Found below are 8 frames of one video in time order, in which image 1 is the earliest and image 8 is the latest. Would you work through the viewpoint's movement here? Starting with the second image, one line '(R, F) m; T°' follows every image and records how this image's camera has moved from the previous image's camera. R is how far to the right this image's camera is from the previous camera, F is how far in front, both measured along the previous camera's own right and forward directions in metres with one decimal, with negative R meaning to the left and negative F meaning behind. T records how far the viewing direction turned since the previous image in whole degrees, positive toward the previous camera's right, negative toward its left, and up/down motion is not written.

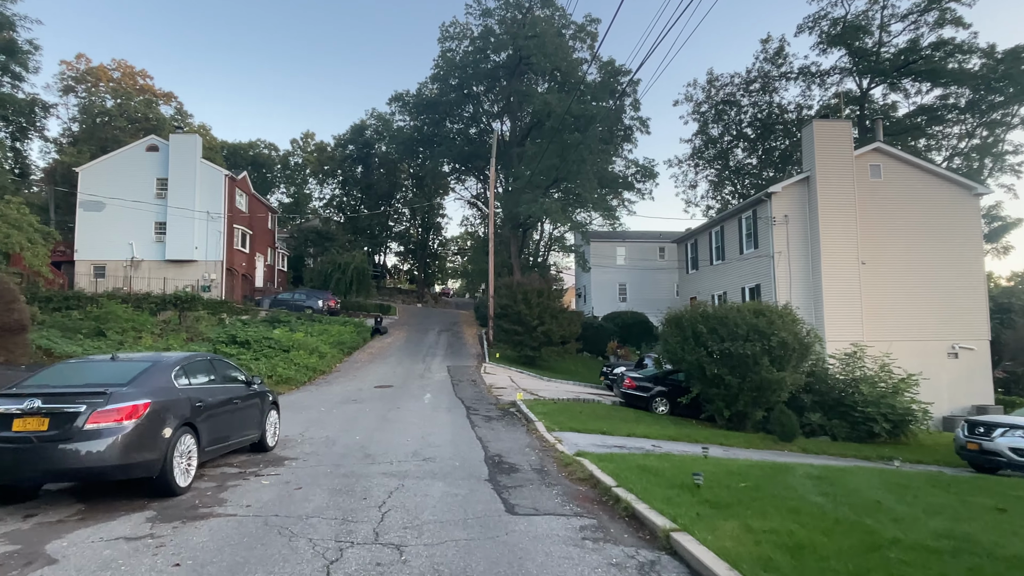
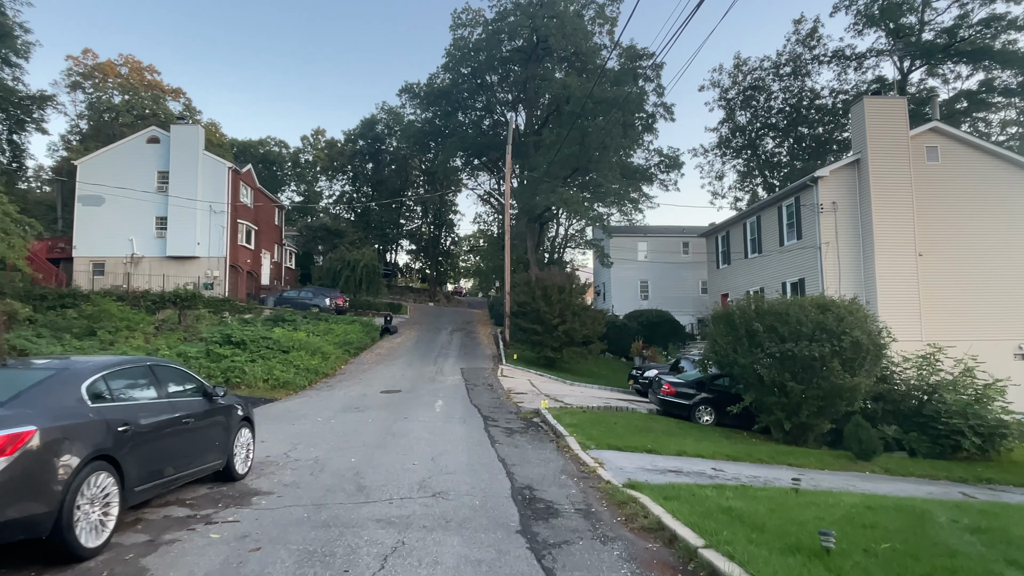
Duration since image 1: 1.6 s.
(-0.3, +2.1) m; -1°
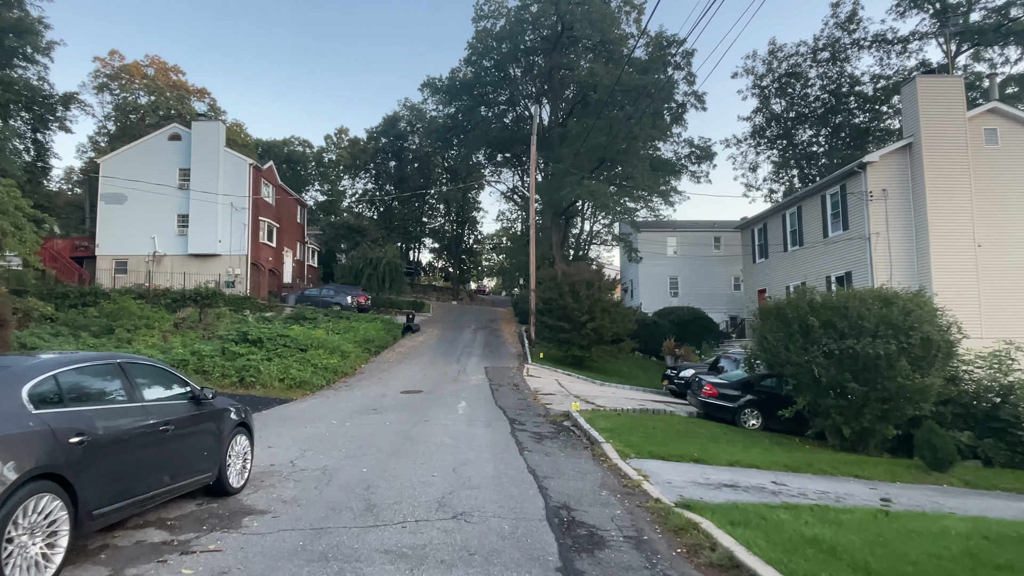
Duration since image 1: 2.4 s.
(-0.1, +1.1) m; -2°
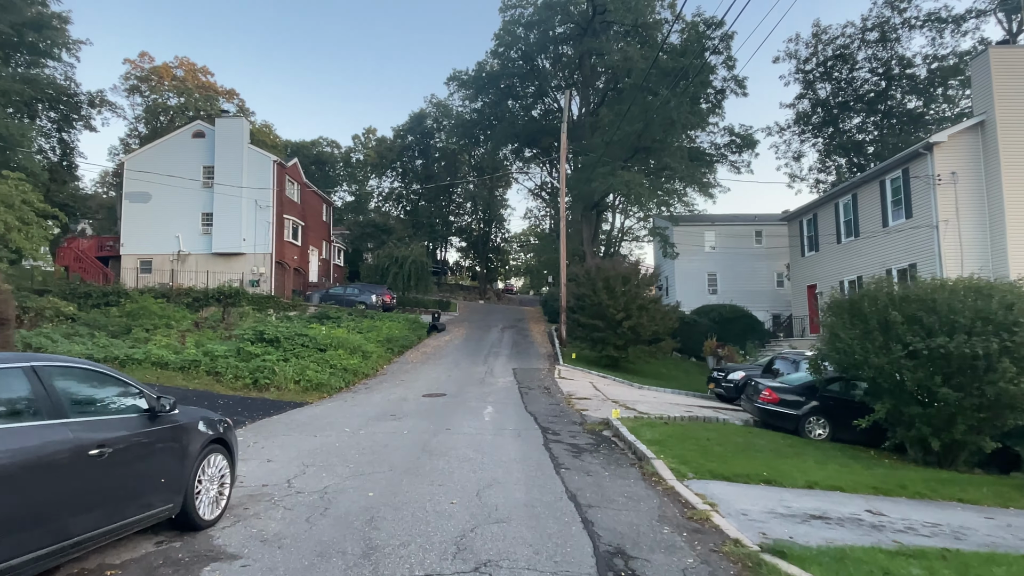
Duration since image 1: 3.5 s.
(-0.1, +1.4) m; -3°
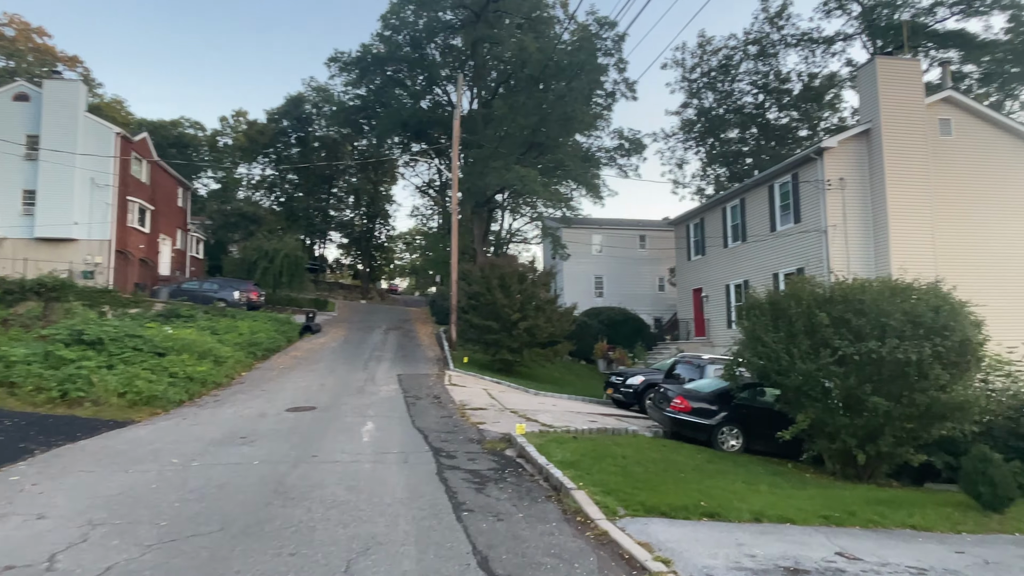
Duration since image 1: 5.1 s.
(-0.1, +1.9) m; +11°
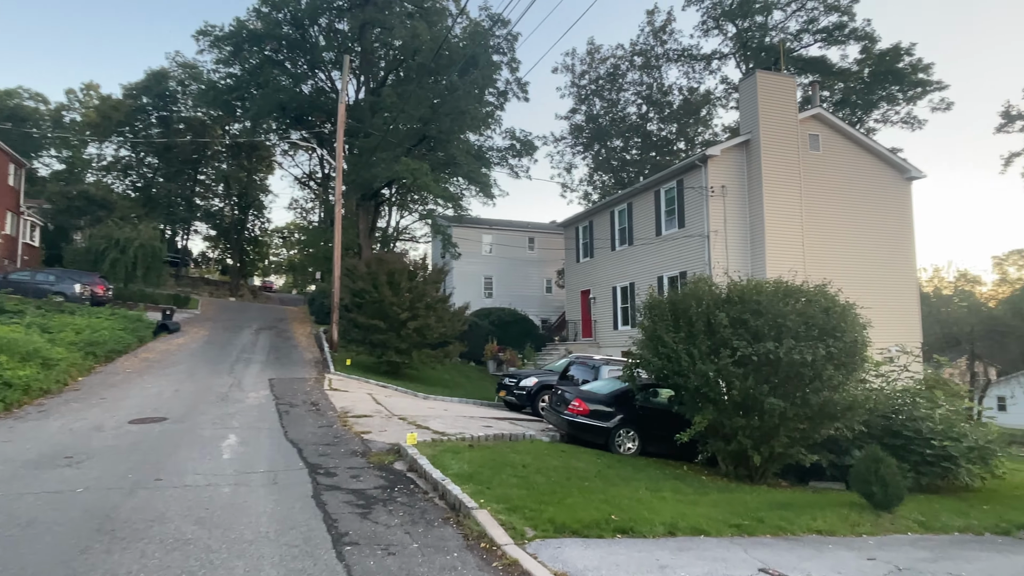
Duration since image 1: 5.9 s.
(-0.1, +0.9) m; +11°
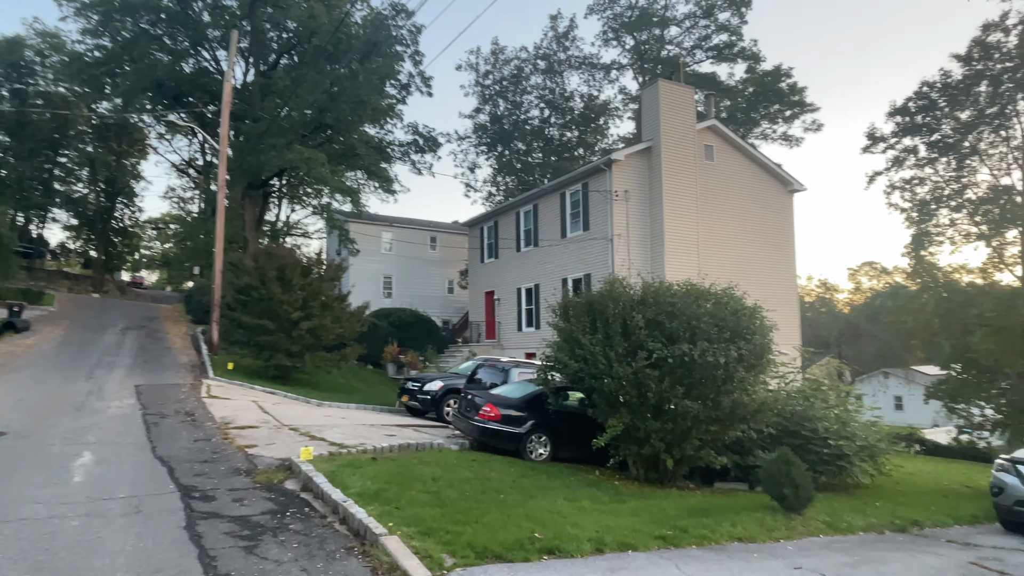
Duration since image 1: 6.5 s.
(-0.2, +0.7) m; +9°
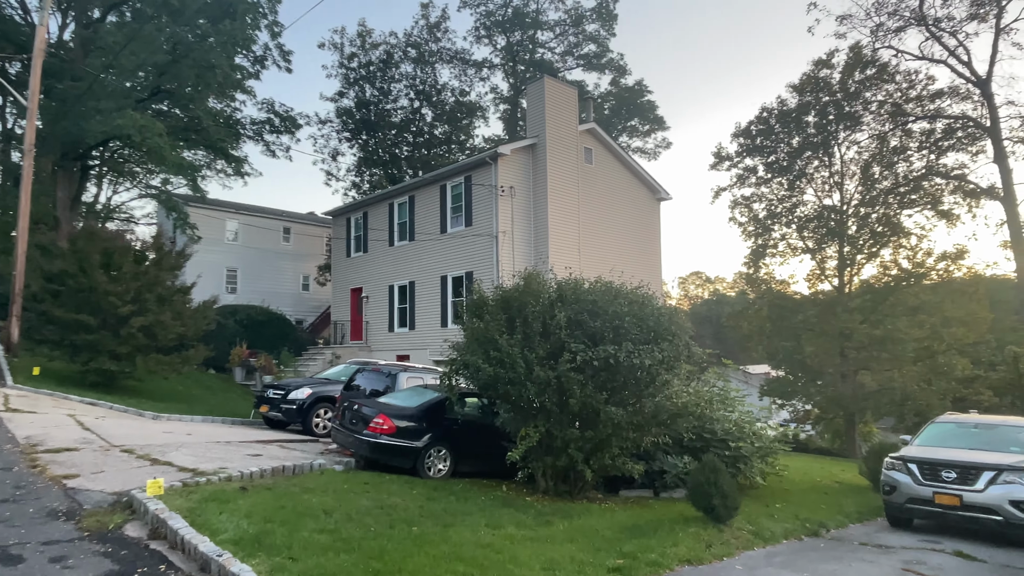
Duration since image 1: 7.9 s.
(-0.7, +1.2) m; +13°
